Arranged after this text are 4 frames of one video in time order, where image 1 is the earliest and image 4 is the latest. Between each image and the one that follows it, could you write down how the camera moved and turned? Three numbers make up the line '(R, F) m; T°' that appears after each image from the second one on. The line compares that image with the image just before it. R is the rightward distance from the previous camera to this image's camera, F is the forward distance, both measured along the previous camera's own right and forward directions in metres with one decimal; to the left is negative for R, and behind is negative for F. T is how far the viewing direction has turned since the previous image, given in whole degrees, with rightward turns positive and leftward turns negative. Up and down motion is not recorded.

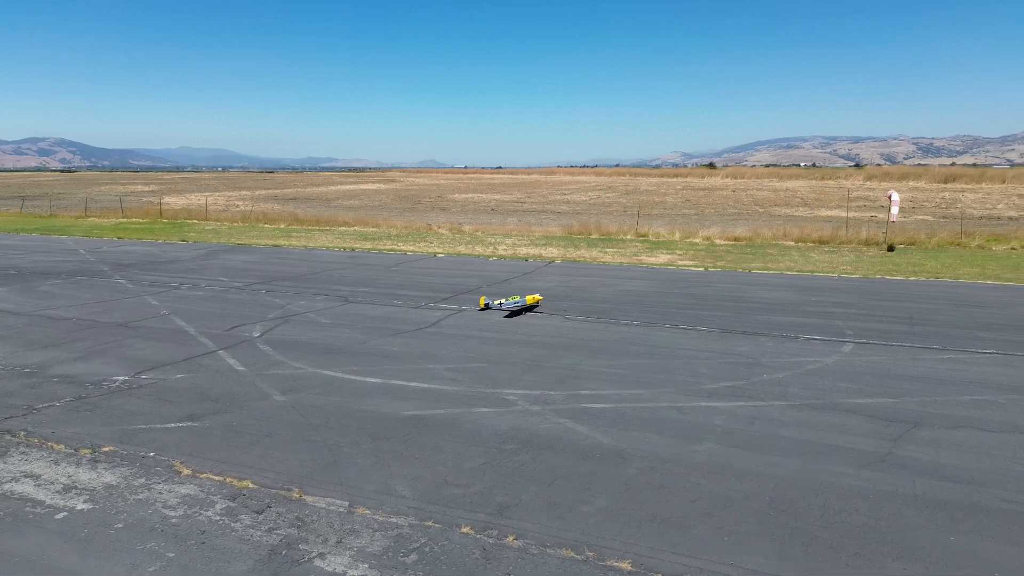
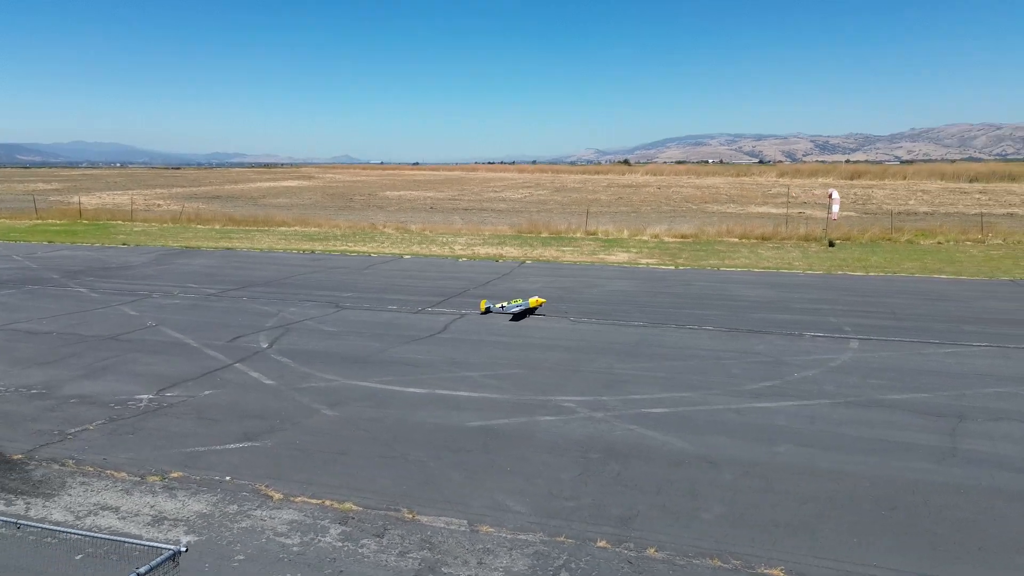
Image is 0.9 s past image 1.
(-1.3, +0.1) m; +6°
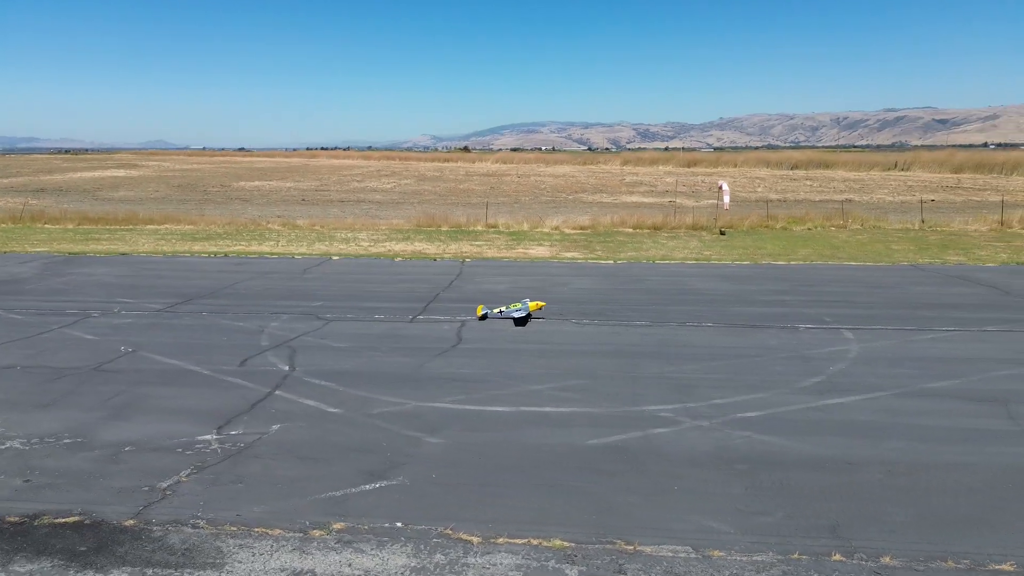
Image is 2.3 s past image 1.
(-2.4, +0.3) m; +12°
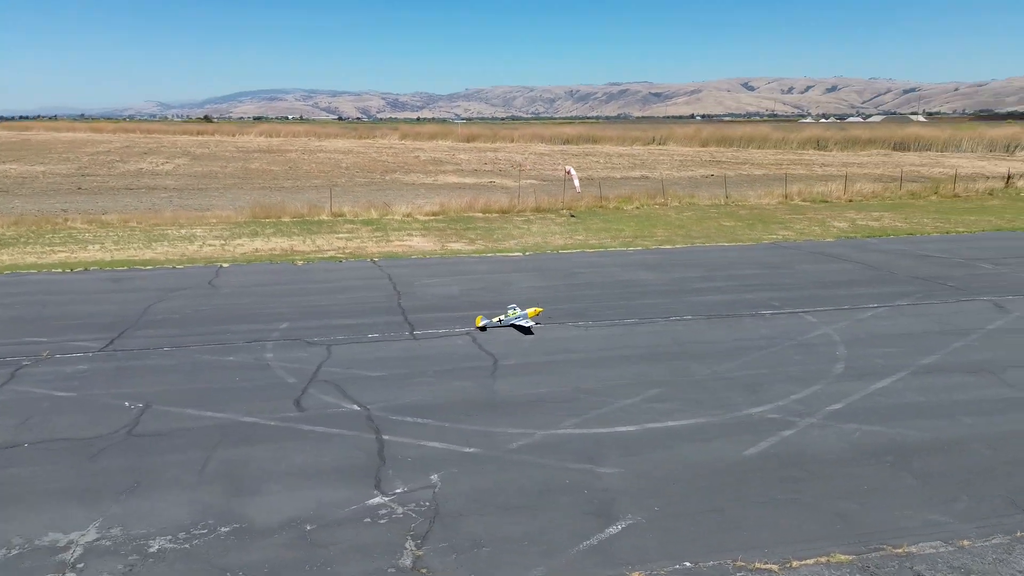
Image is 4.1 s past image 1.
(-3.6, +0.5) m; +17°
